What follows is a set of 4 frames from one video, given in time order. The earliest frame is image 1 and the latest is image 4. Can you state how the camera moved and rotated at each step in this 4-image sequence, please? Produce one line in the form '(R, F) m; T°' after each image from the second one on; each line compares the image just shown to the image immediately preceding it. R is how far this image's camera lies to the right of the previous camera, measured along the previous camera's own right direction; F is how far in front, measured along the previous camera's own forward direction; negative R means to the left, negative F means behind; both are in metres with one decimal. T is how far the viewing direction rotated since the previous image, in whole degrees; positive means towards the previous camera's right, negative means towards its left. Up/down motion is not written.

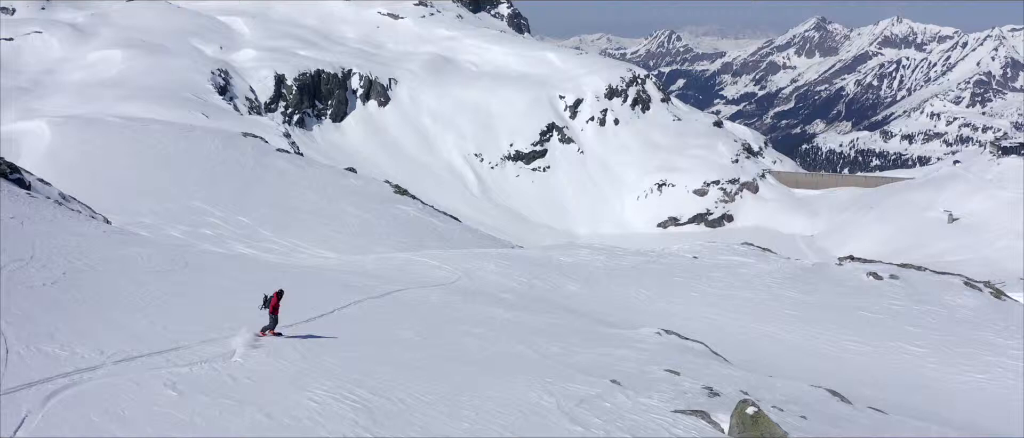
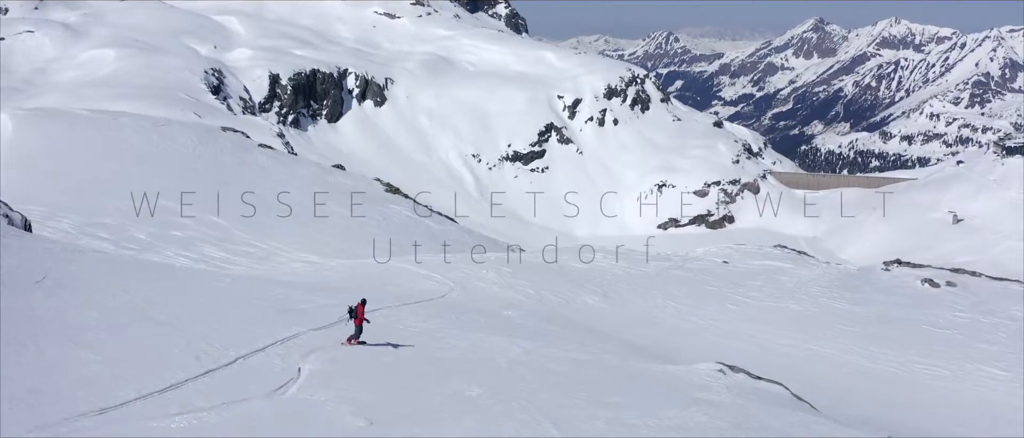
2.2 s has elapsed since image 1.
(-0.2, +4.2) m; 0°
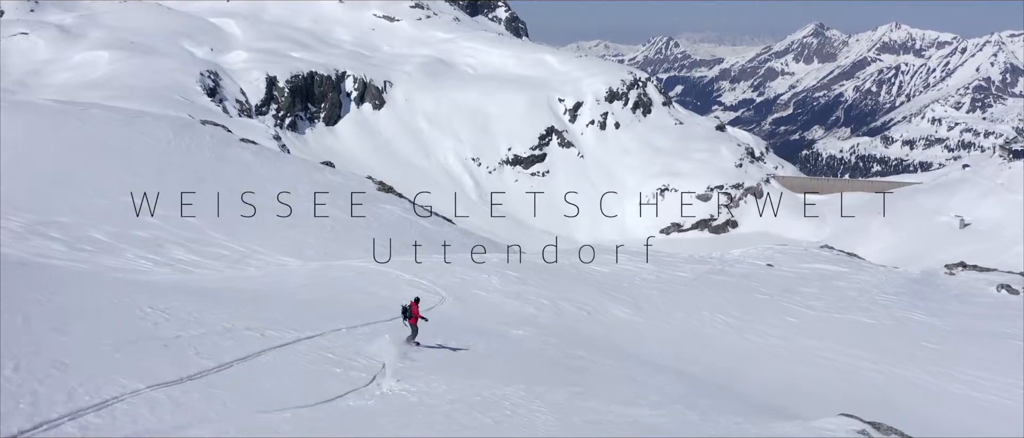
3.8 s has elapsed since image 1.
(-0.2, +4.1) m; 0°
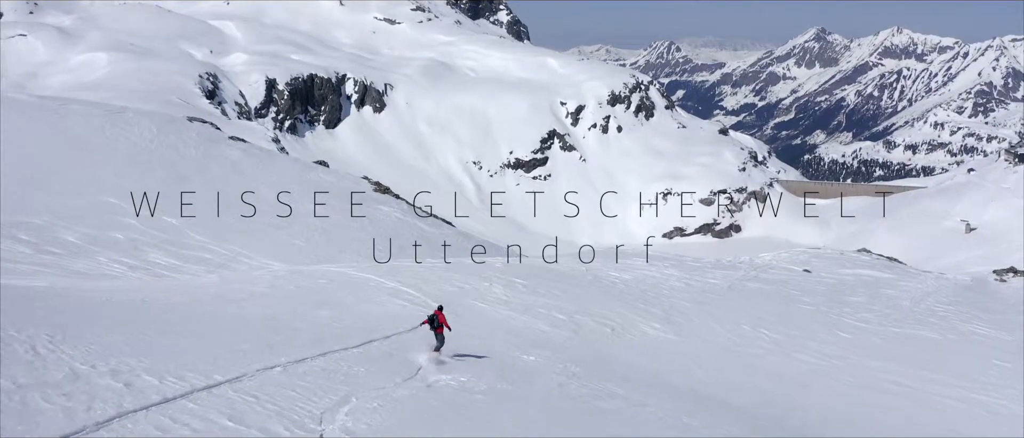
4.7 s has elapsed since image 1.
(-0.1, +2.5) m; 0°
